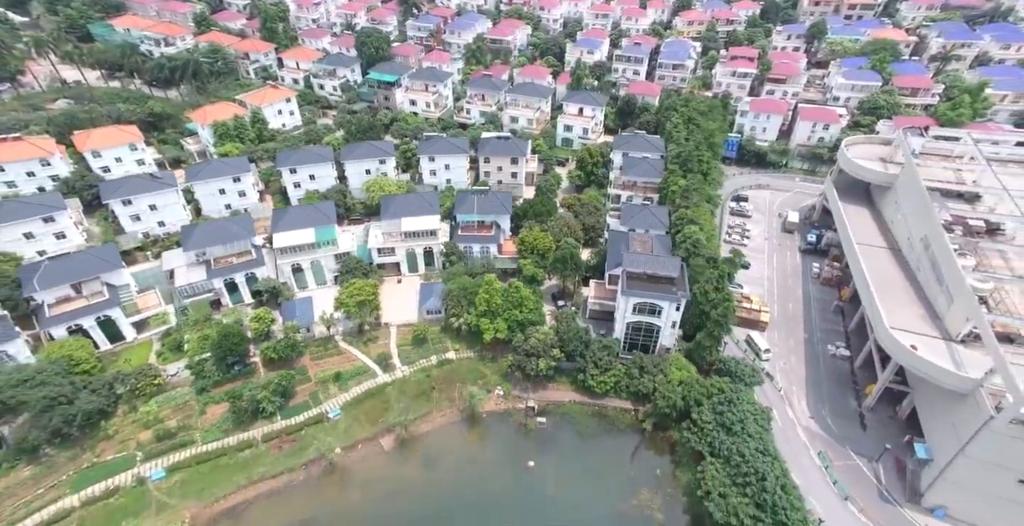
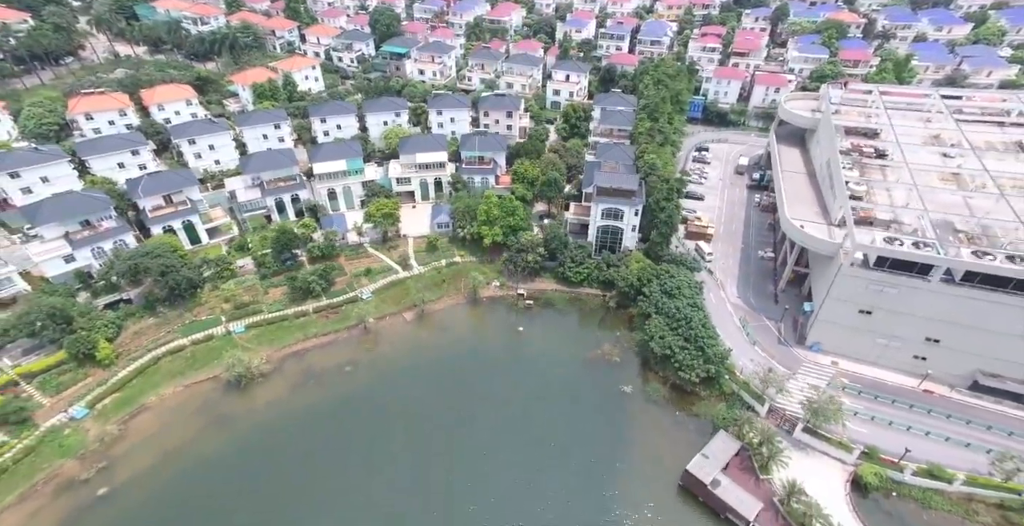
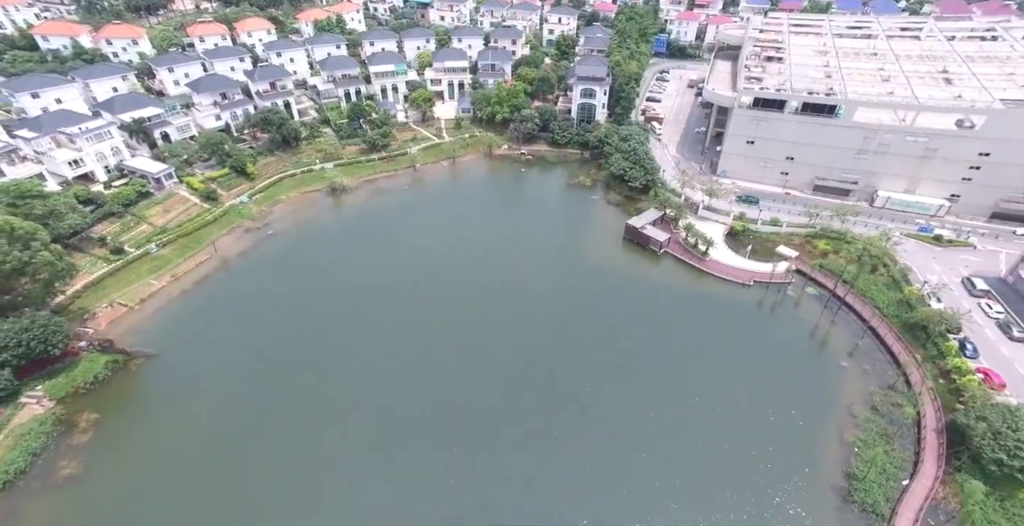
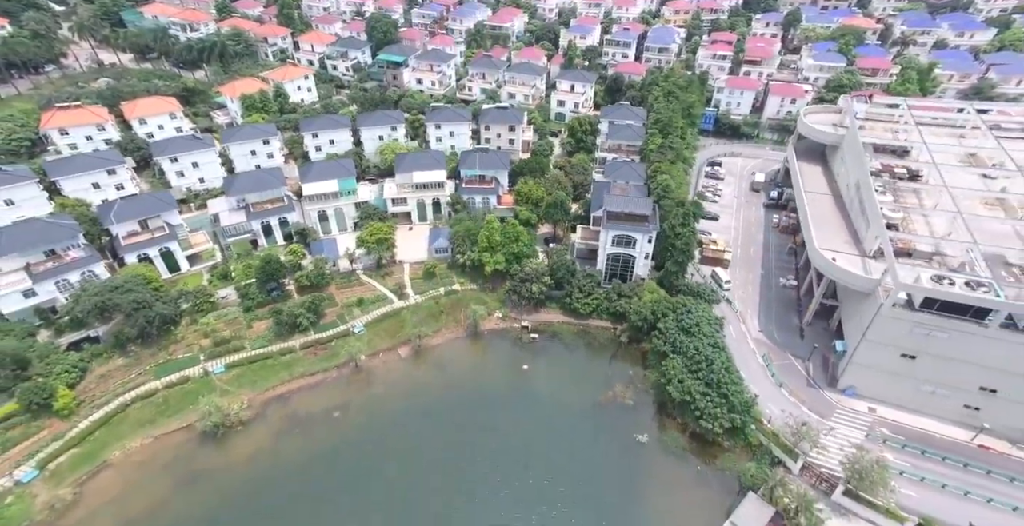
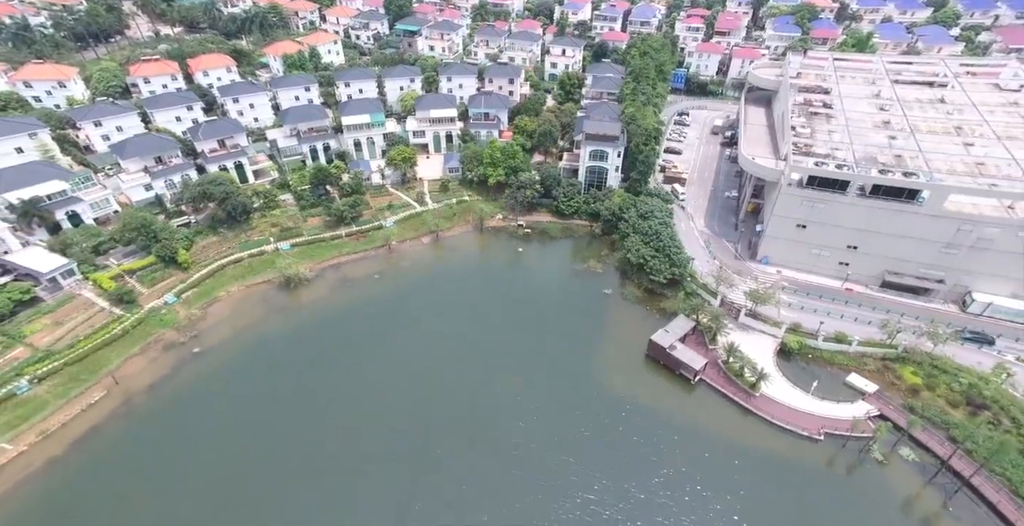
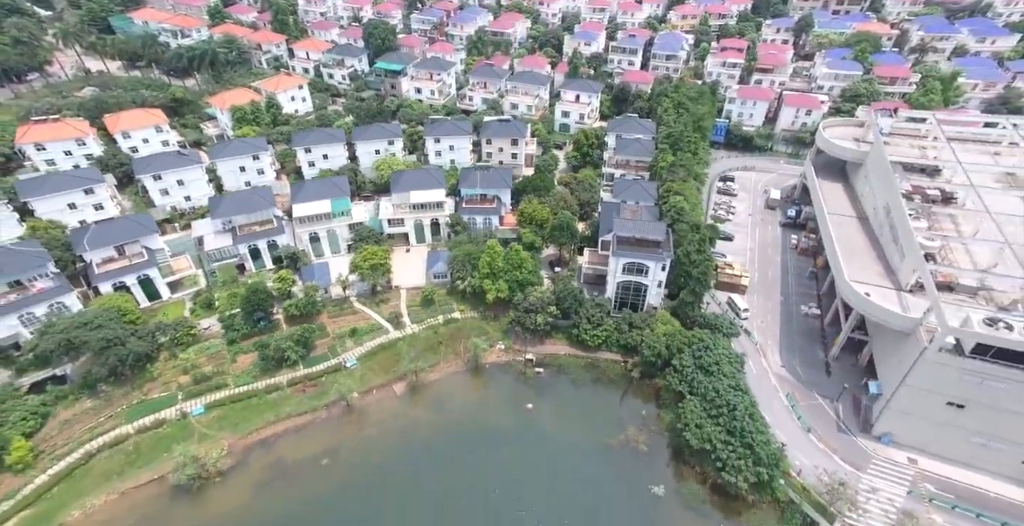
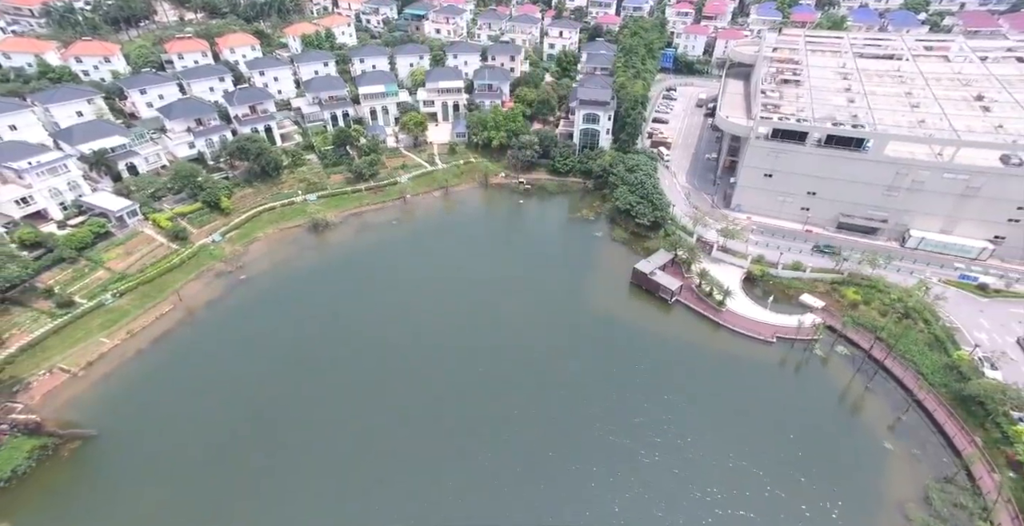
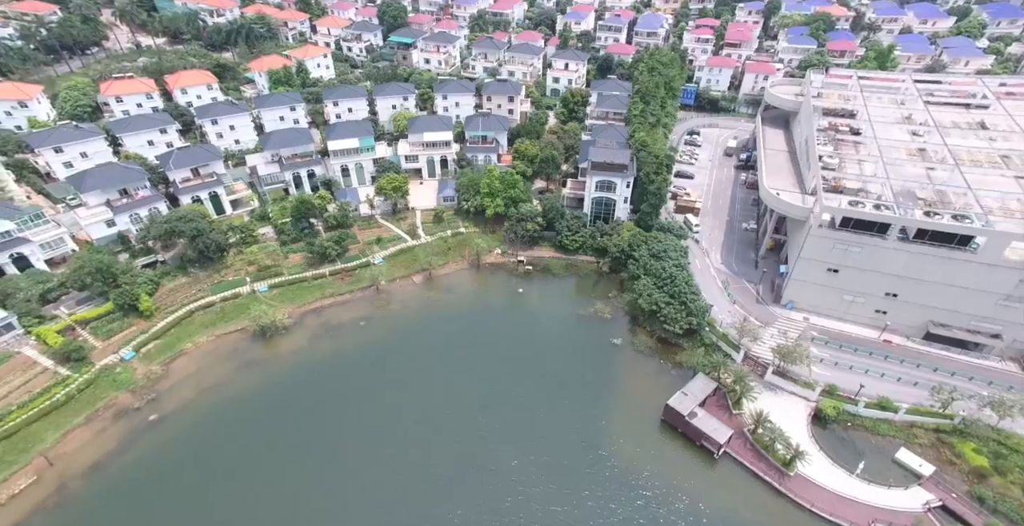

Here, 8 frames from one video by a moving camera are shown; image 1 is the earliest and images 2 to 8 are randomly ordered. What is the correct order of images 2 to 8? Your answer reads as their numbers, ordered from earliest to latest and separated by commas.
6, 4, 2, 8, 5, 7, 3
